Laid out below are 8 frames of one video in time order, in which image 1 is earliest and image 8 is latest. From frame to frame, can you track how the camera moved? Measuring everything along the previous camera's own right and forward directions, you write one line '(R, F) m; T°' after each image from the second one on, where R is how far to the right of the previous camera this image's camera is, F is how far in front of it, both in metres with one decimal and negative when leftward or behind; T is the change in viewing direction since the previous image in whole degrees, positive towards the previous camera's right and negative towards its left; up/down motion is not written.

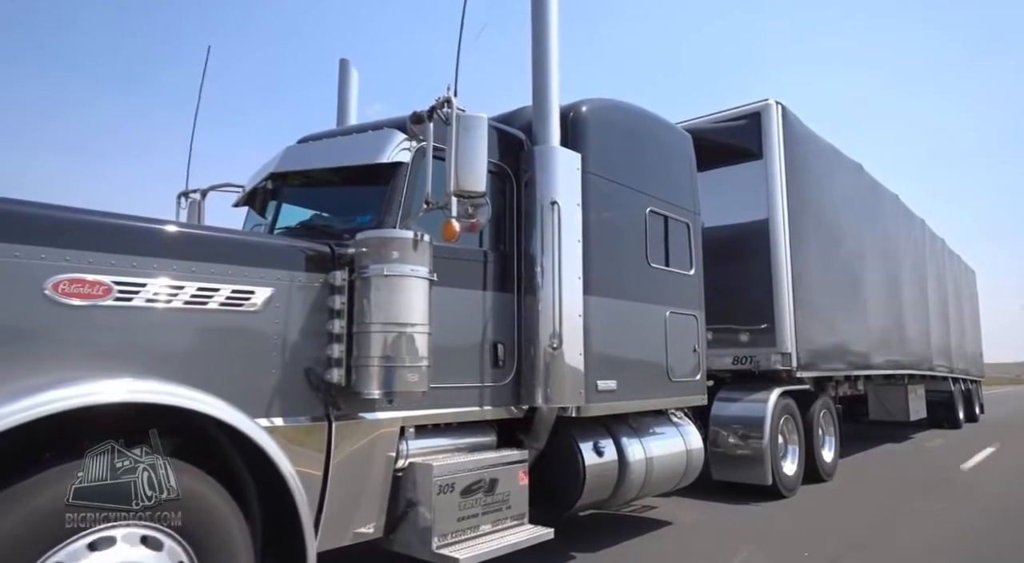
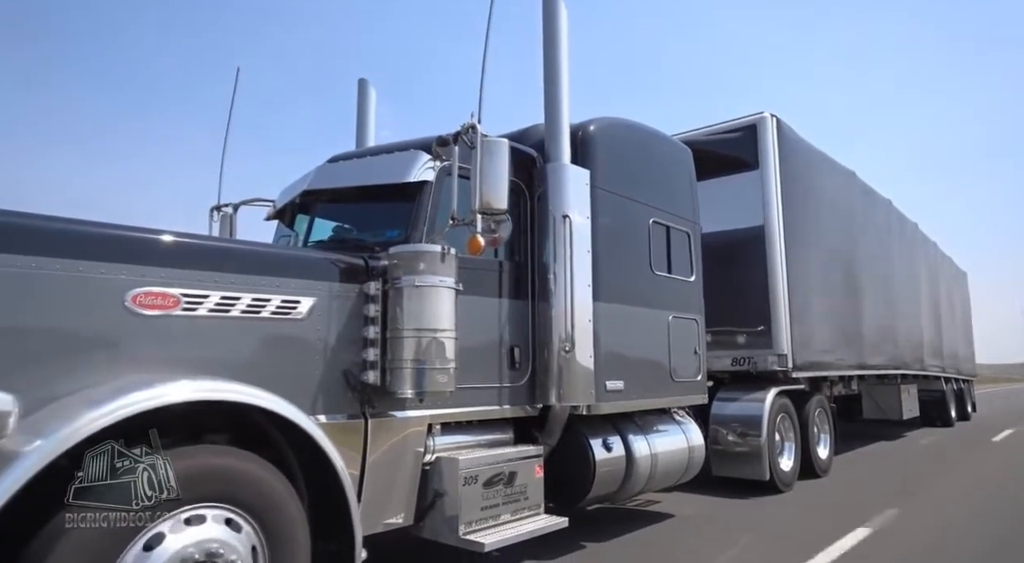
(-0.1, -0.3) m; 0°
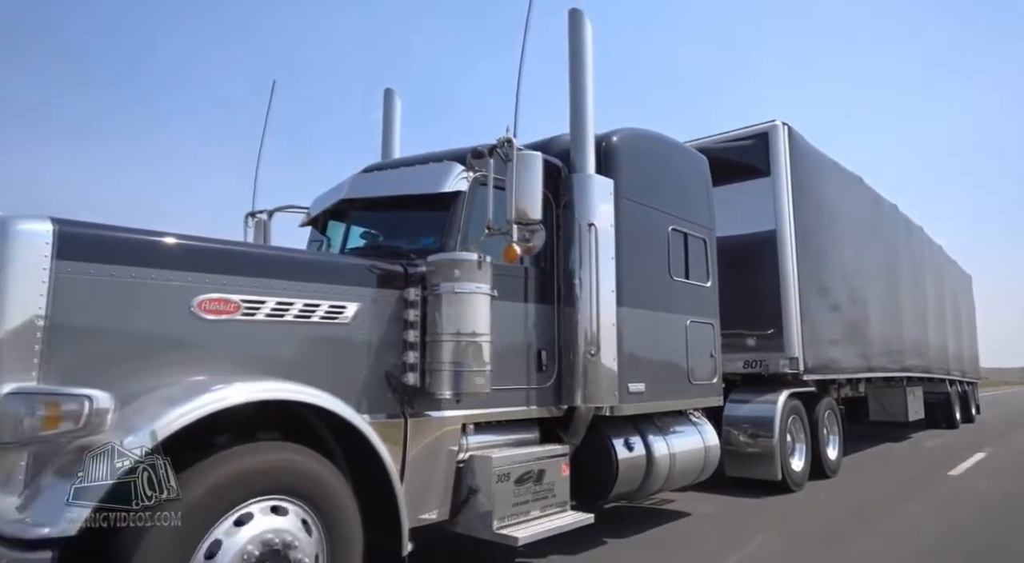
(-0.2, -0.2) m; 0°
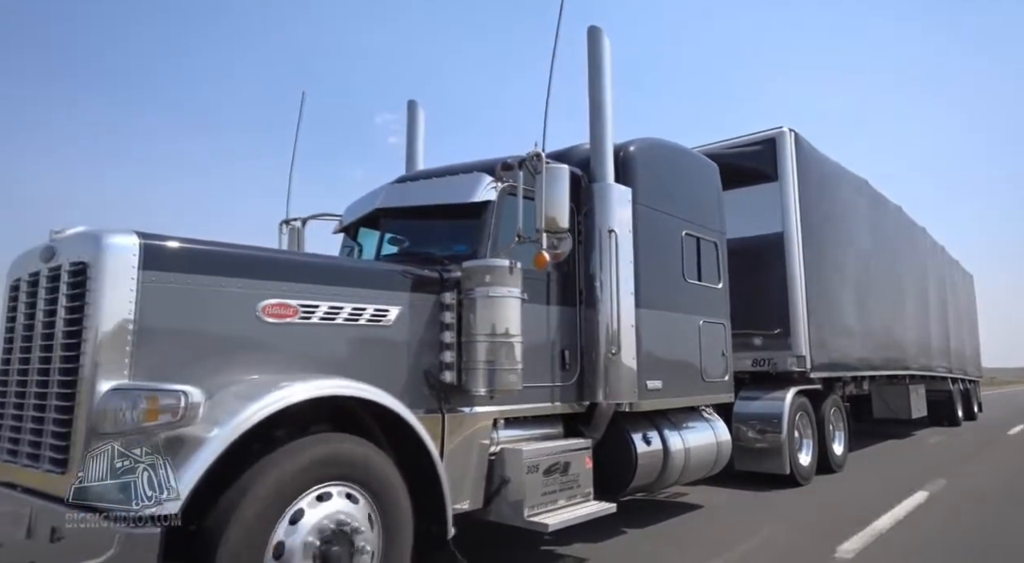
(-0.2, -0.3) m; 0°
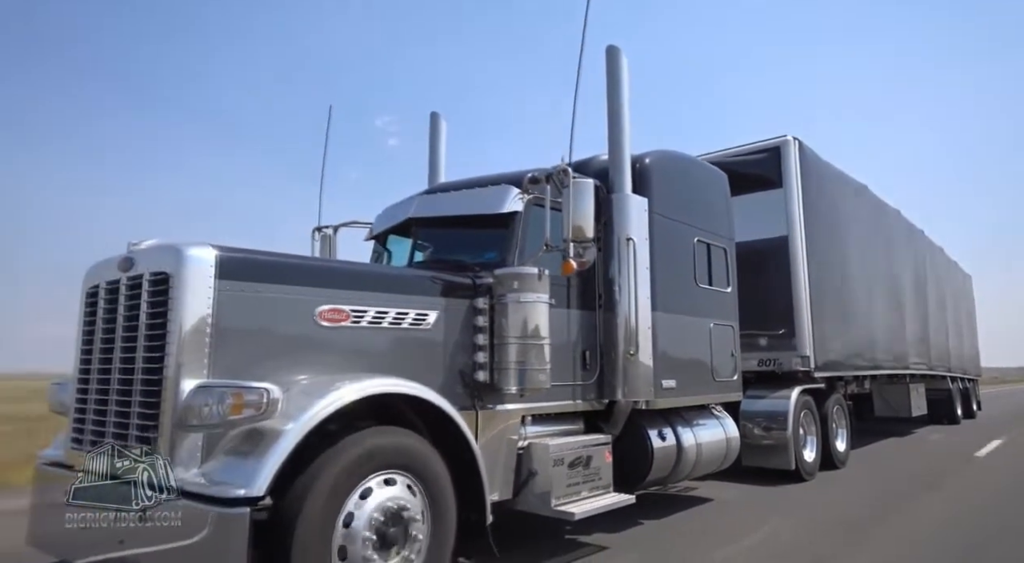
(-0.2, -0.3) m; 0°
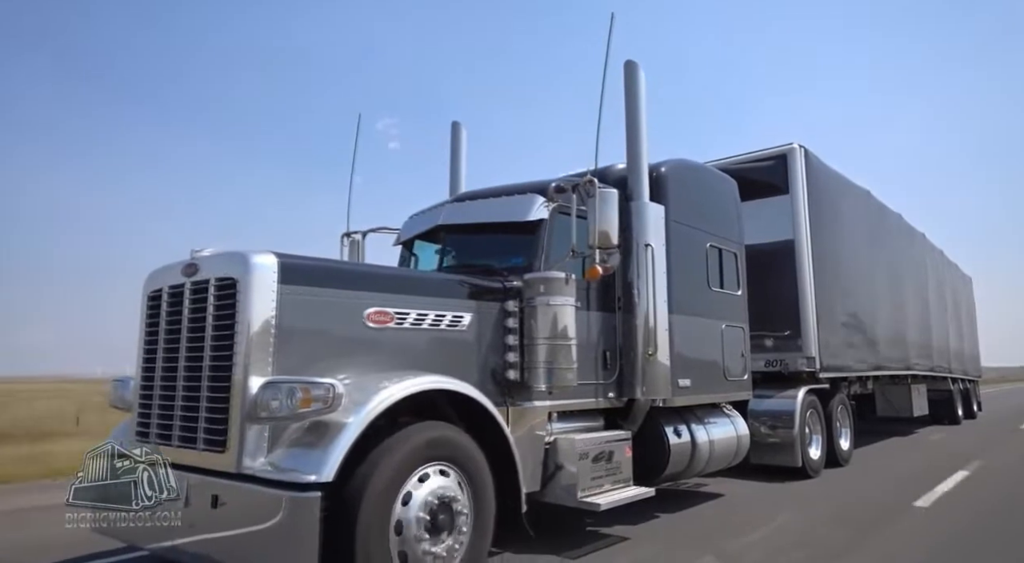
(-0.2, -0.3) m; 0°
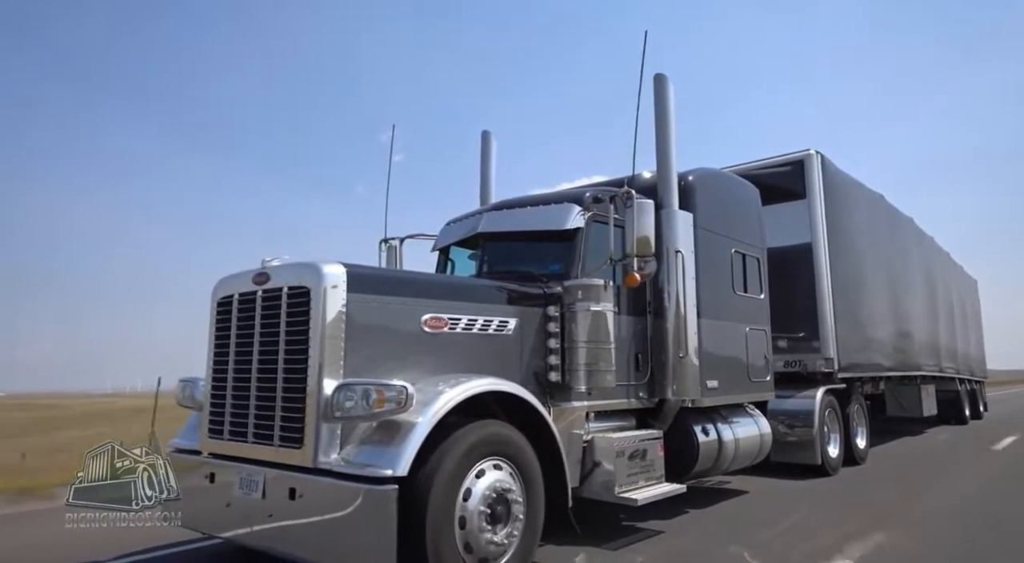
(-0.3, -0.2) m; 0°
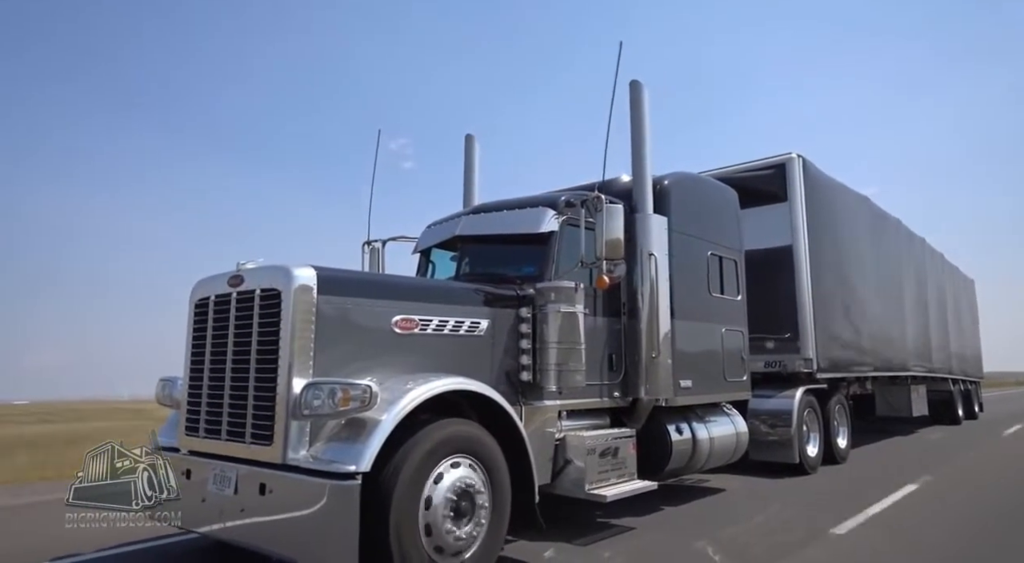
(+0.2, -0.1) m; 0°
